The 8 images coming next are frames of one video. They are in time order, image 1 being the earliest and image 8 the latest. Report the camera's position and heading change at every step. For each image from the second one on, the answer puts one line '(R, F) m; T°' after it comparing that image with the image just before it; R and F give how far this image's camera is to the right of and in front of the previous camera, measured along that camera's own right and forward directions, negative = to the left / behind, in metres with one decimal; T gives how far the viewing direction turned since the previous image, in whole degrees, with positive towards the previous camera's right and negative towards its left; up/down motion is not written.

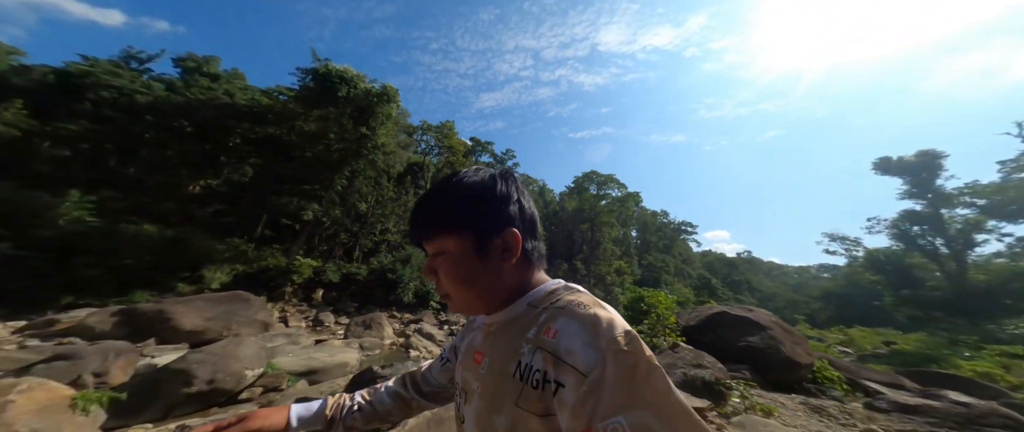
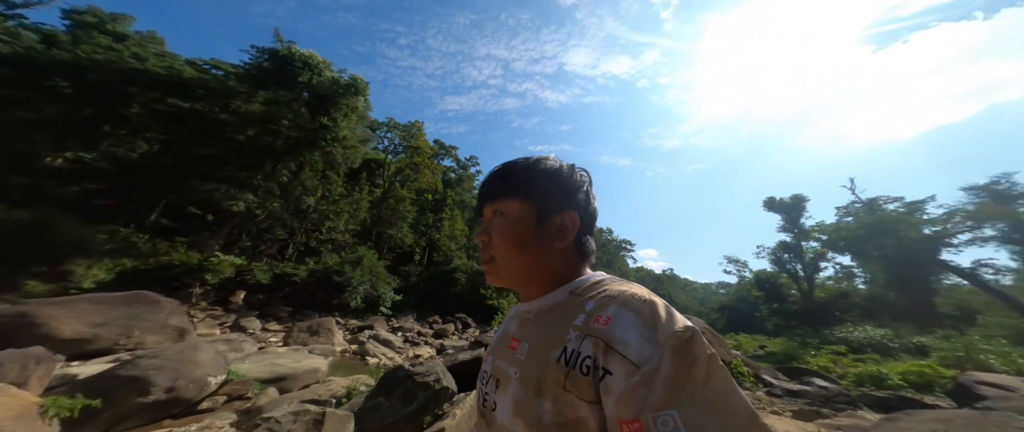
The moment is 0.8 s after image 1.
(-0.2, 0.0) m; +11°
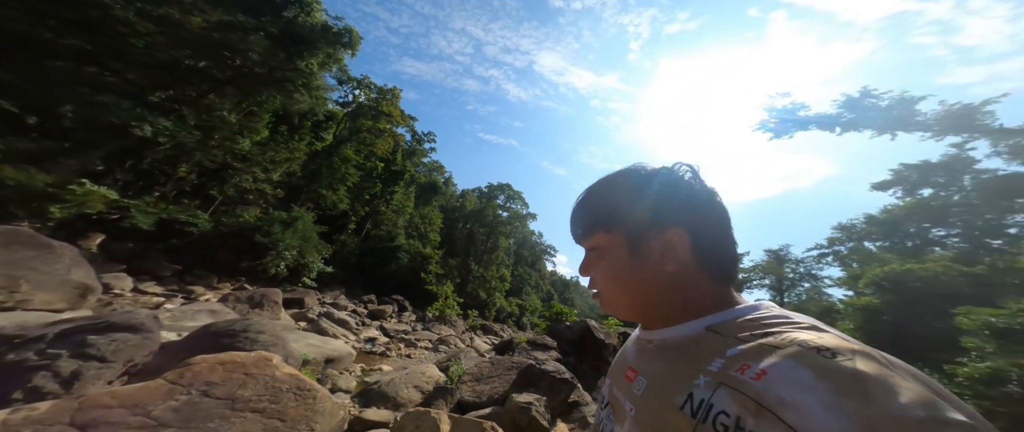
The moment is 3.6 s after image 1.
(-1.9, -1.0) m; +14°
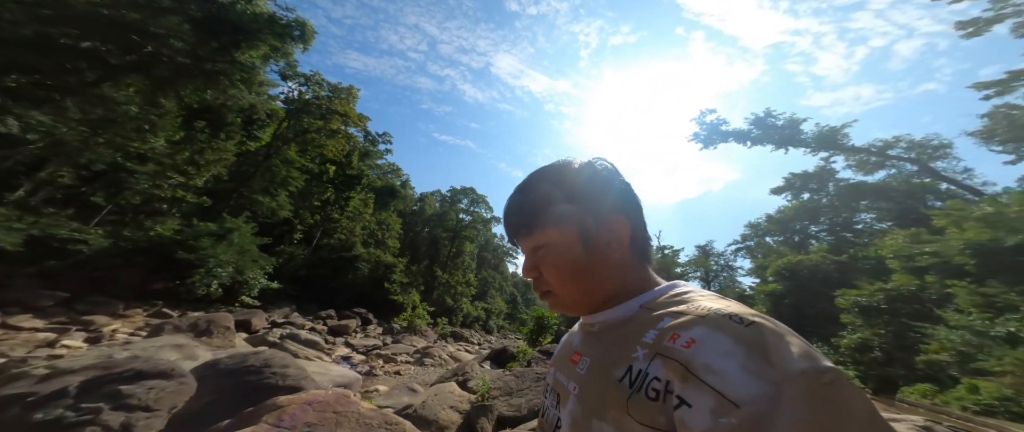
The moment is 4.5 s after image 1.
(-1.3, -0.2) m; +10°
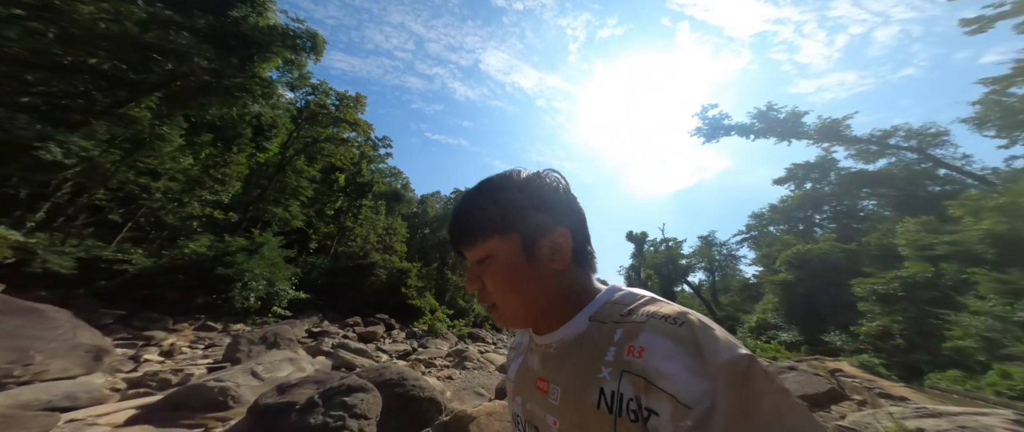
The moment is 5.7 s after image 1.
(-1.2, -0.5) m; 0°
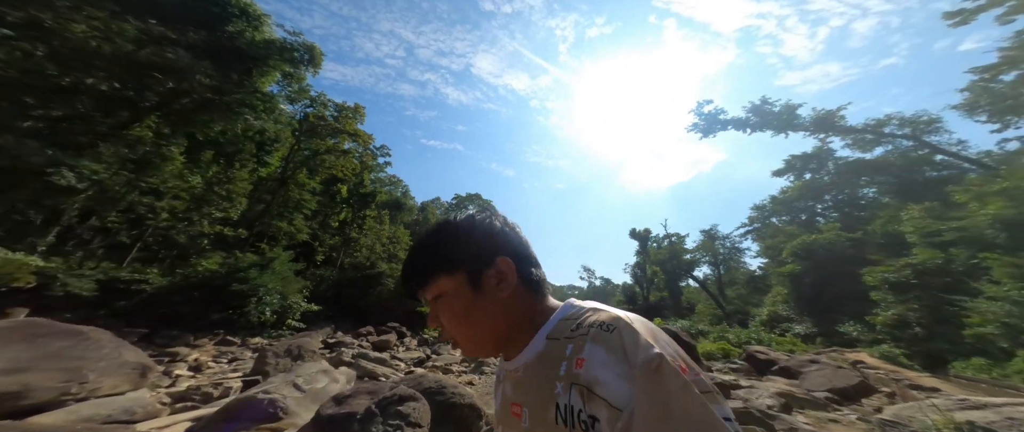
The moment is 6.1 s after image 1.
(-0.6, -0.1) m; 0°
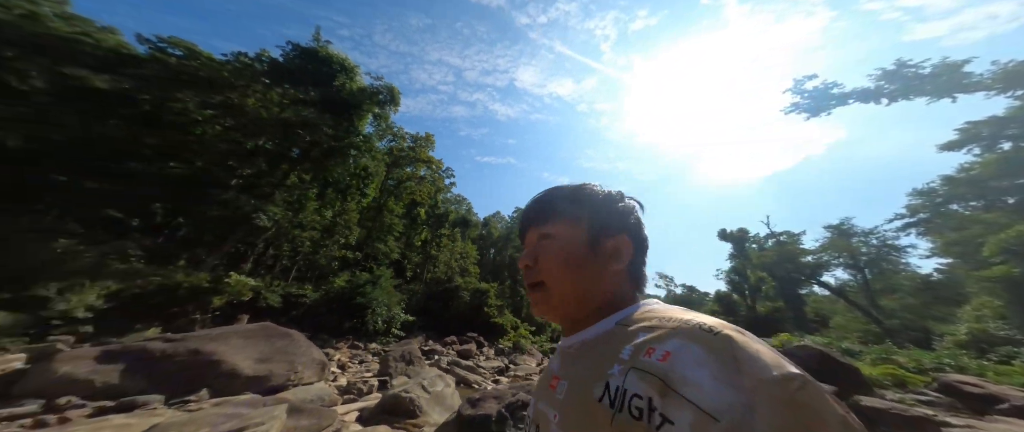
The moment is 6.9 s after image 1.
(-1.1, -0.2) m; -14°
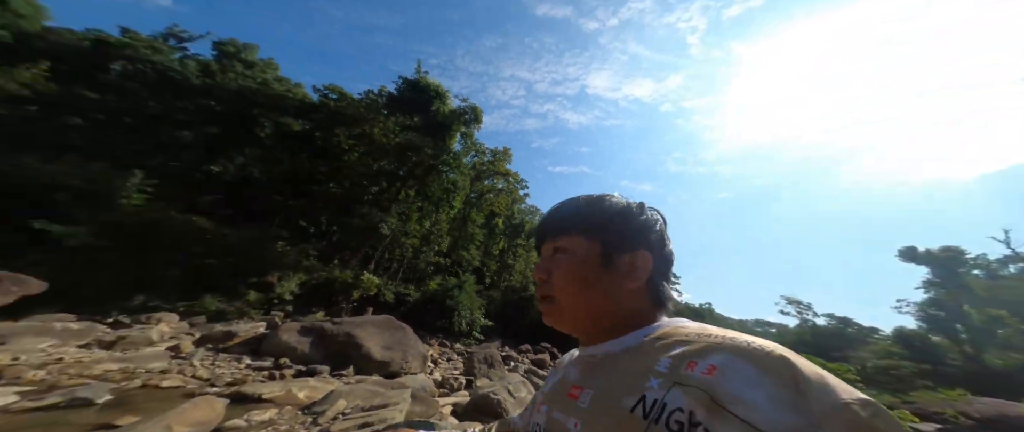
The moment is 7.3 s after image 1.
(-0.3, -0.1) m; -16°
